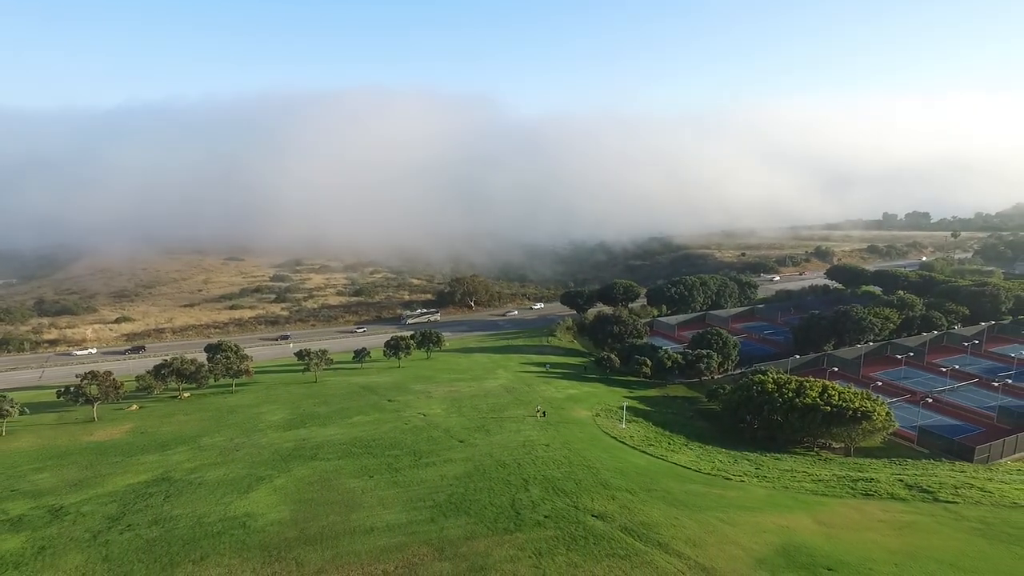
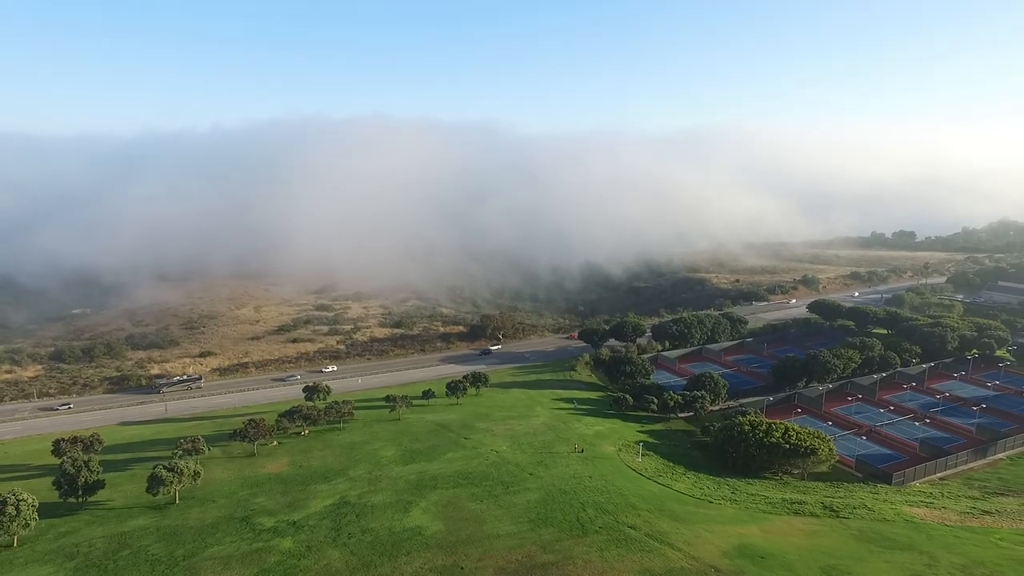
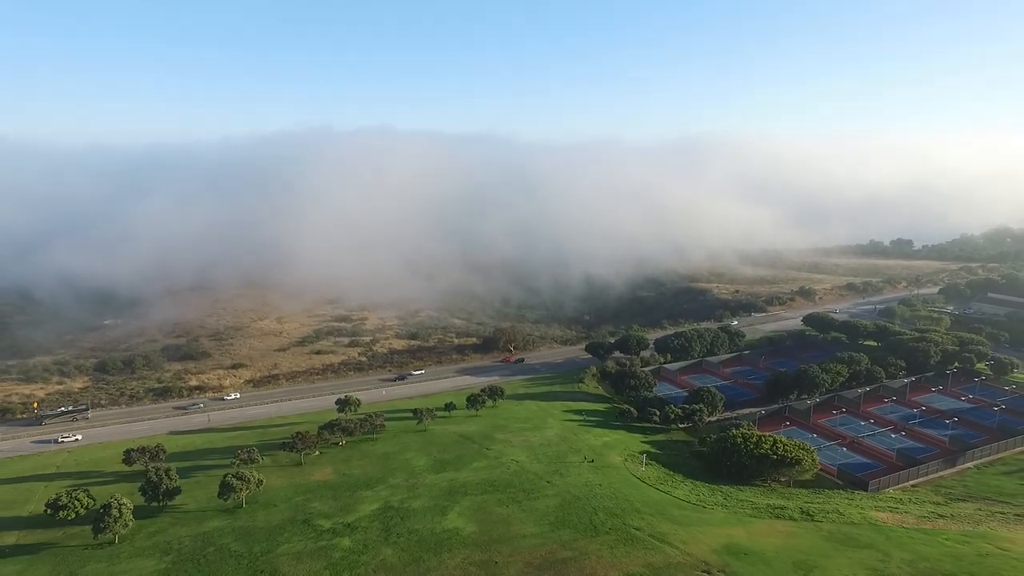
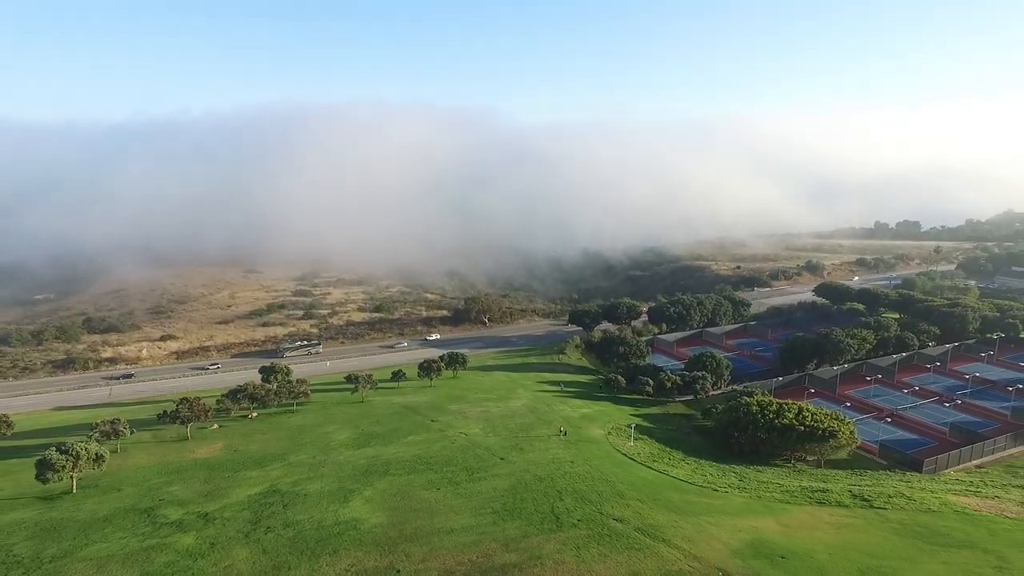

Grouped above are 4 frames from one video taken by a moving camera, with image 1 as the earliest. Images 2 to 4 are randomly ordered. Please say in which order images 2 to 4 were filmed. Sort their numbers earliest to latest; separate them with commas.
4, 2, 3
